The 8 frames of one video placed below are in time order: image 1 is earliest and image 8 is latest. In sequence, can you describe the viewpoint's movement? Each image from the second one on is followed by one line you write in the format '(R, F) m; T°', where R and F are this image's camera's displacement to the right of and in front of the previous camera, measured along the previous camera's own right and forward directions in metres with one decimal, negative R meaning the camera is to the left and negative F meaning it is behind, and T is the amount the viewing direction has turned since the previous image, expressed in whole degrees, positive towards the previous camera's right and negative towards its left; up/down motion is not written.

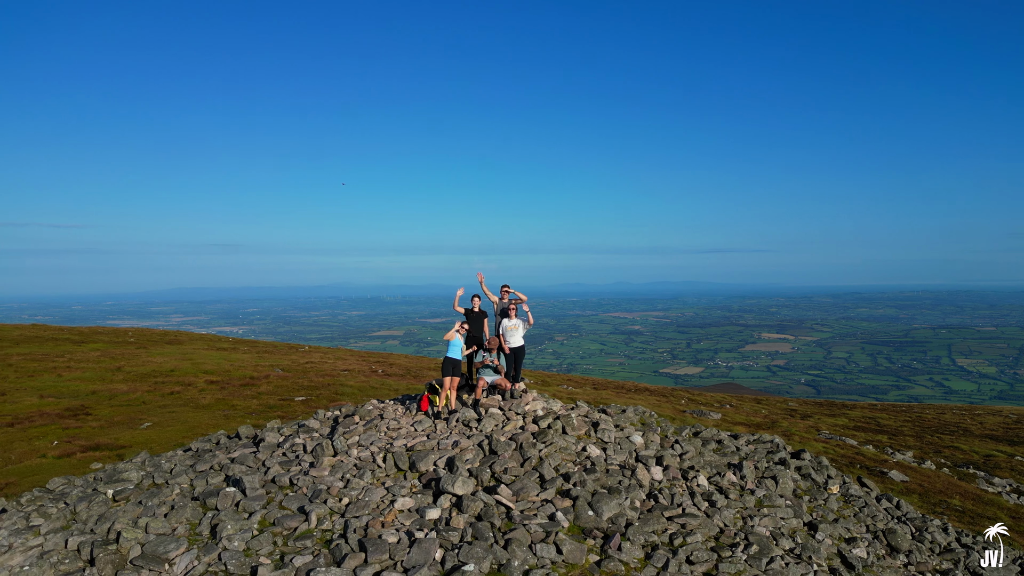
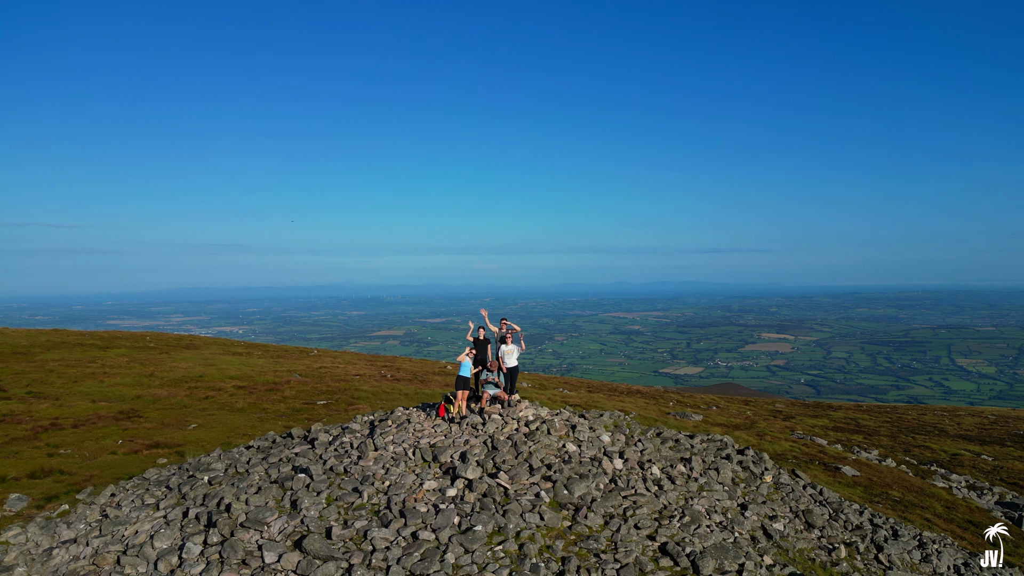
(+0.1, -2.2) m; 0°
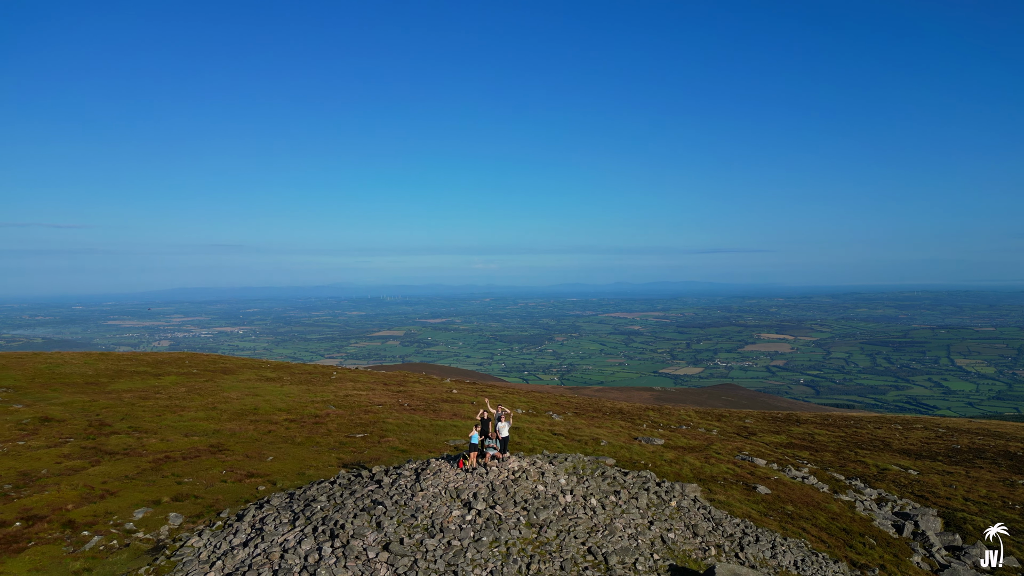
(+0.2, -5.9) m; 0°
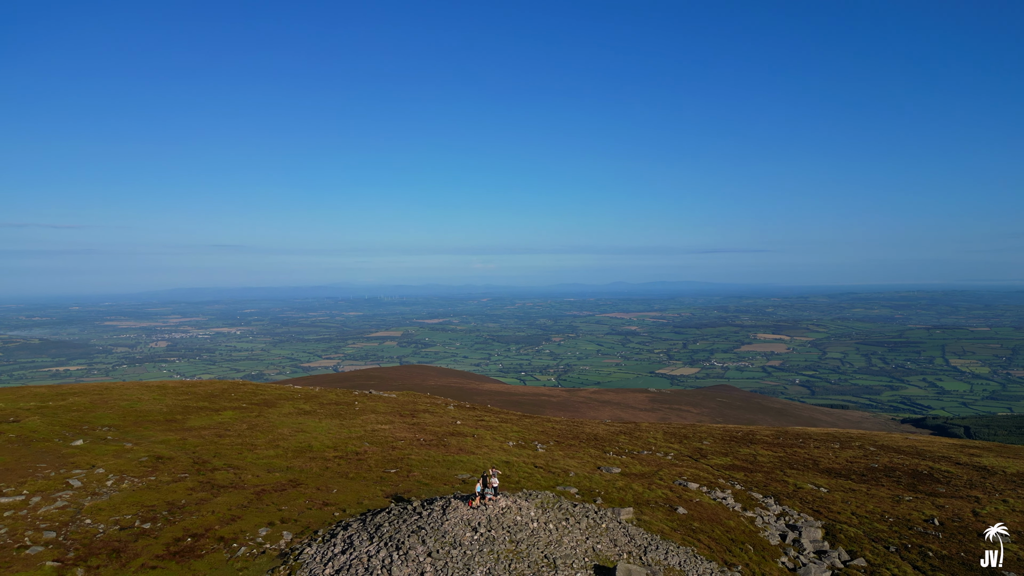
(+0.4, -10.0) m; 0°
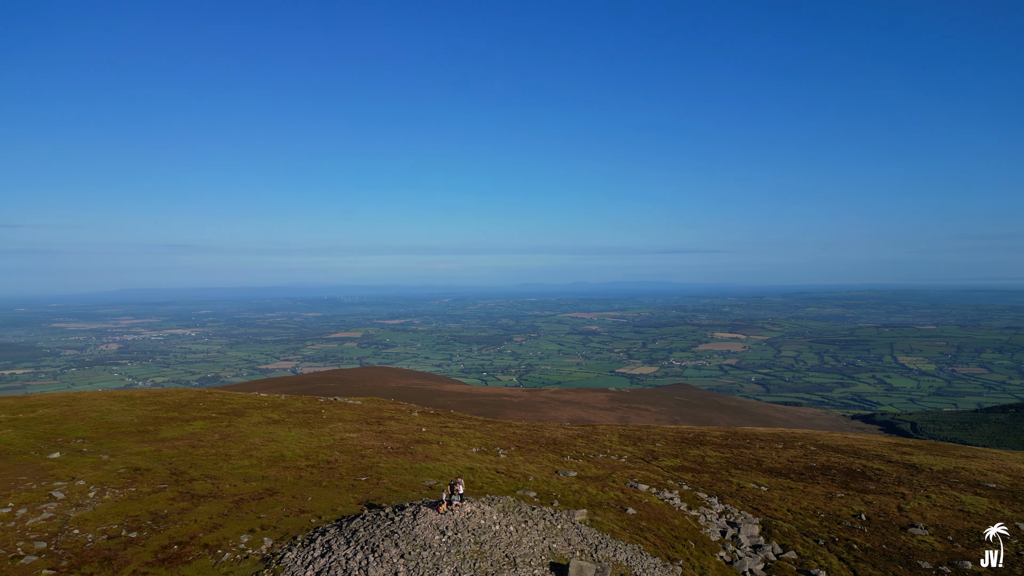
(+0.3, -3.1) m; +3°
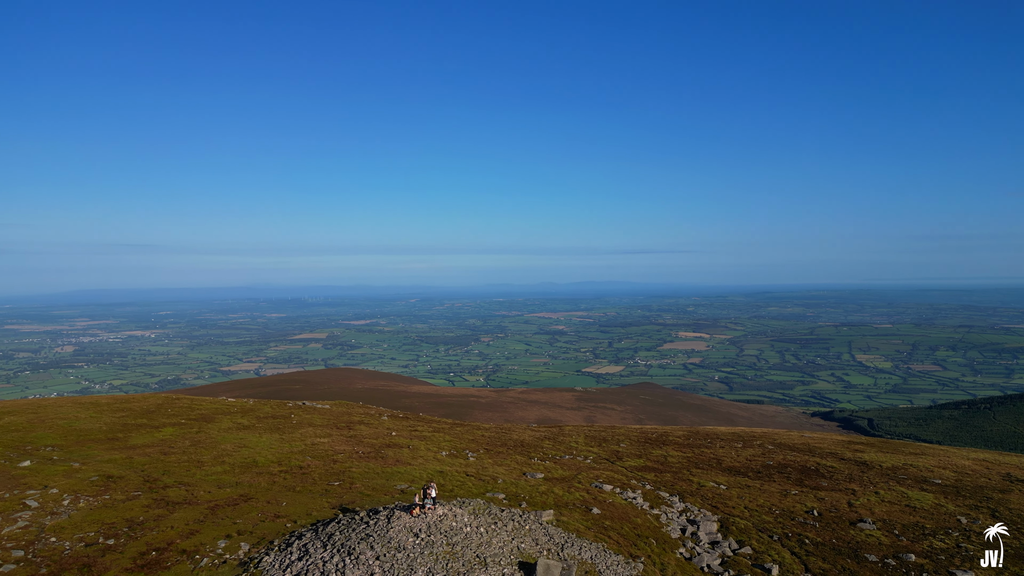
(-0.1, -1.5) m; +3°
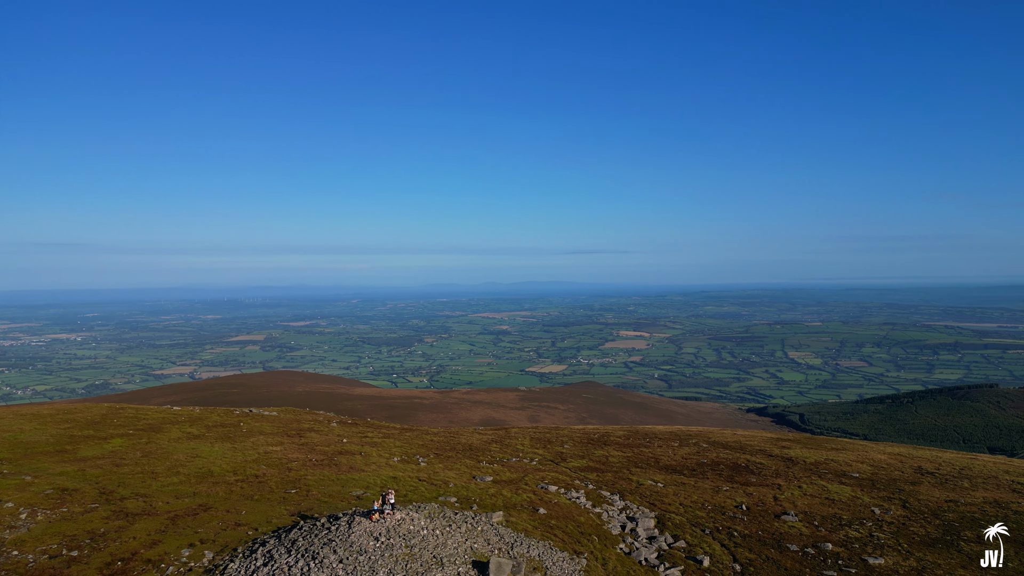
(0.0, -3.4) m; +5°
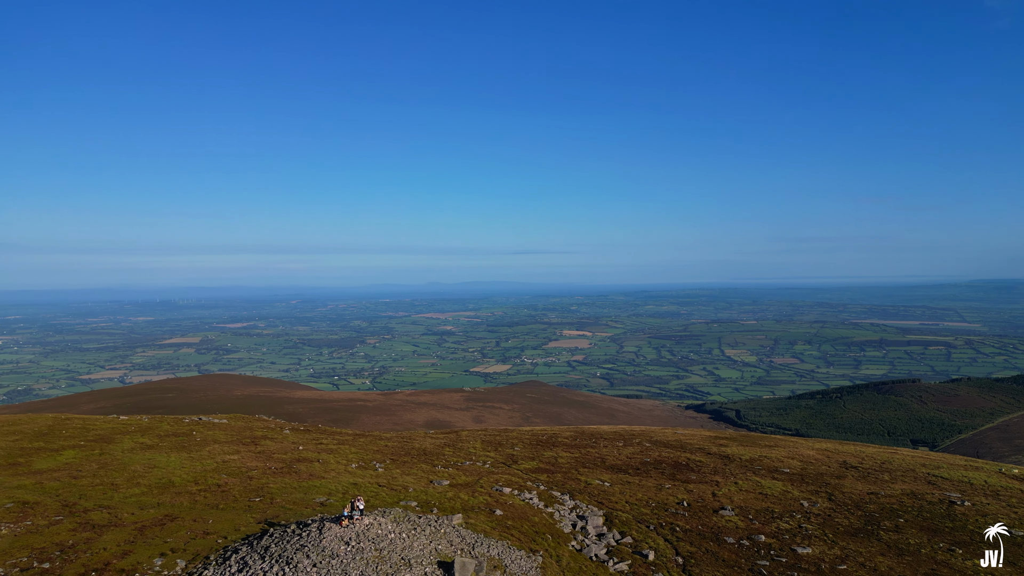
(-0.9, -3.3) m; +5°
